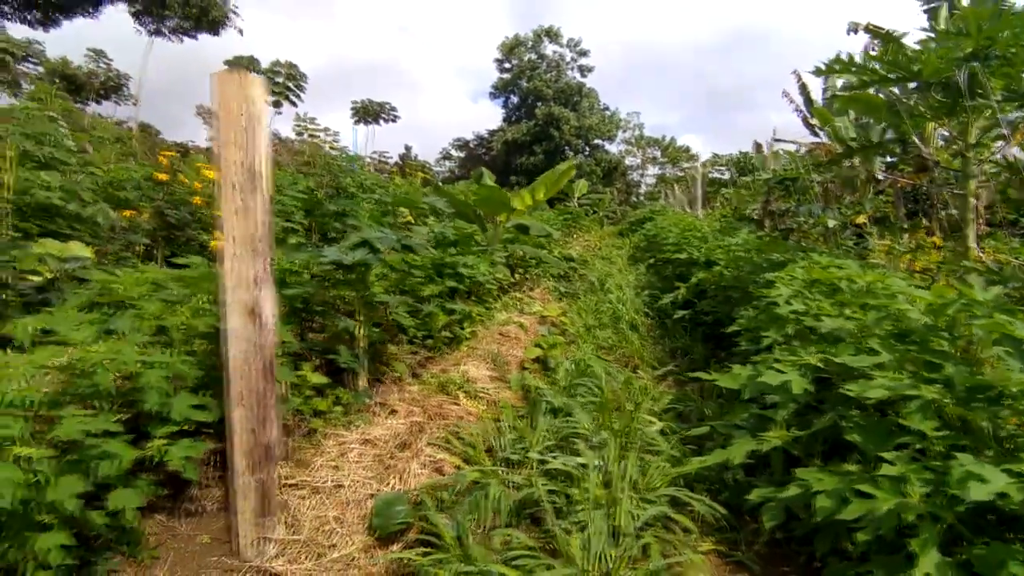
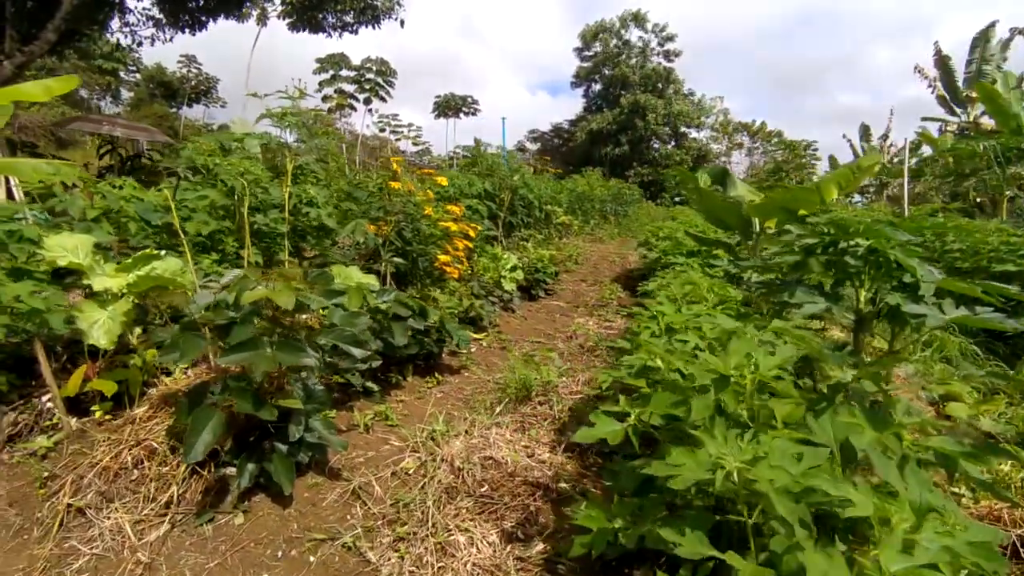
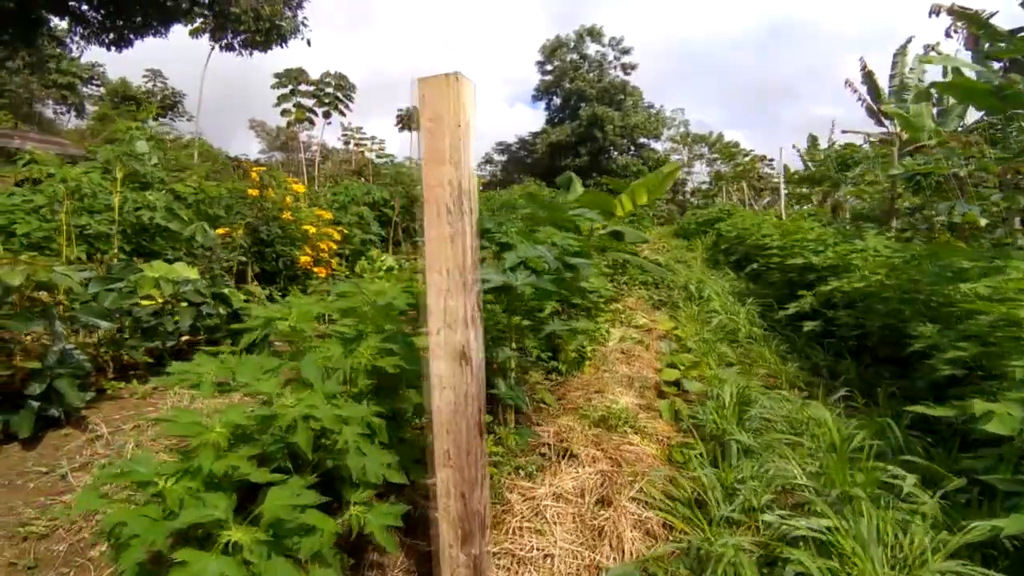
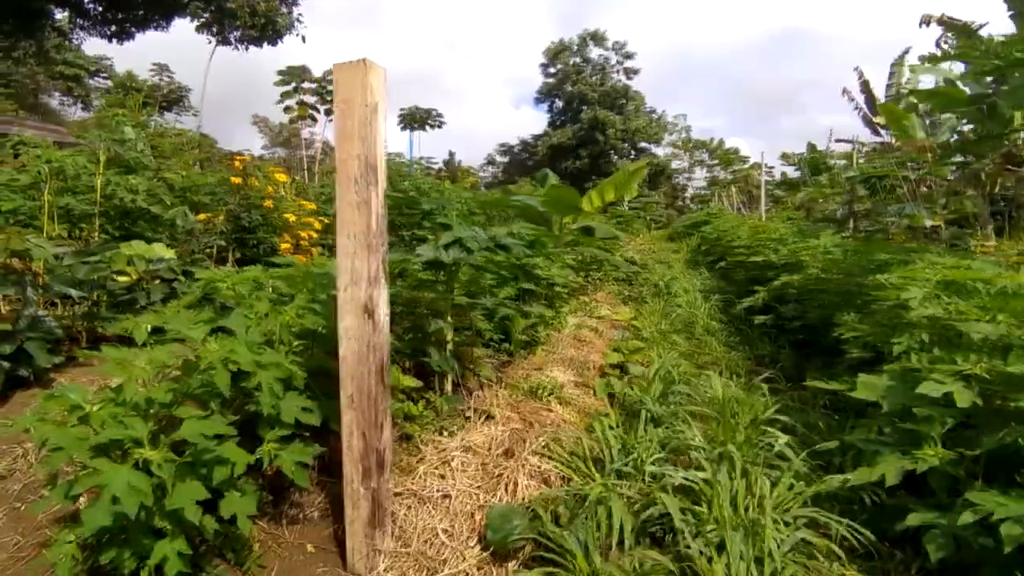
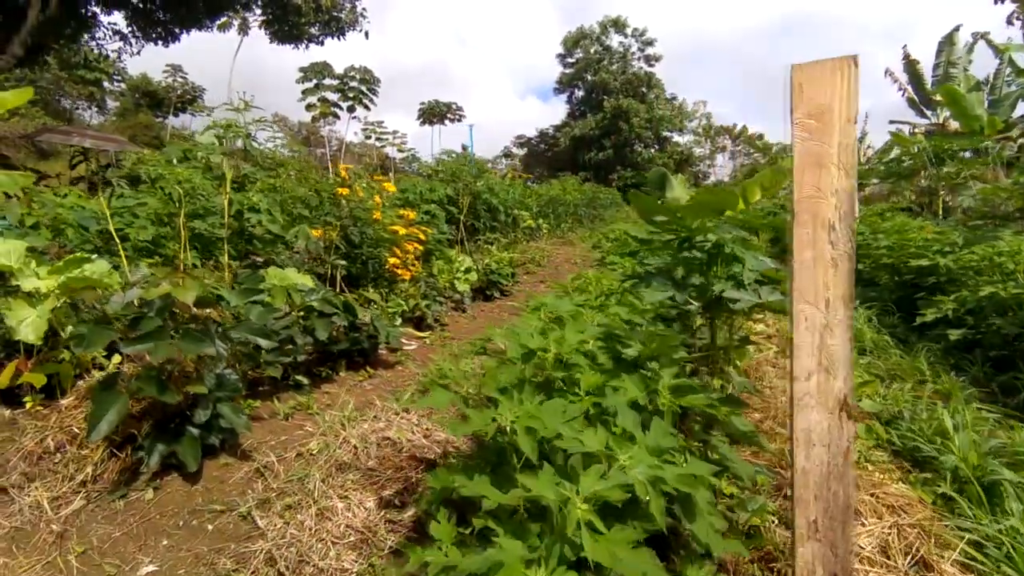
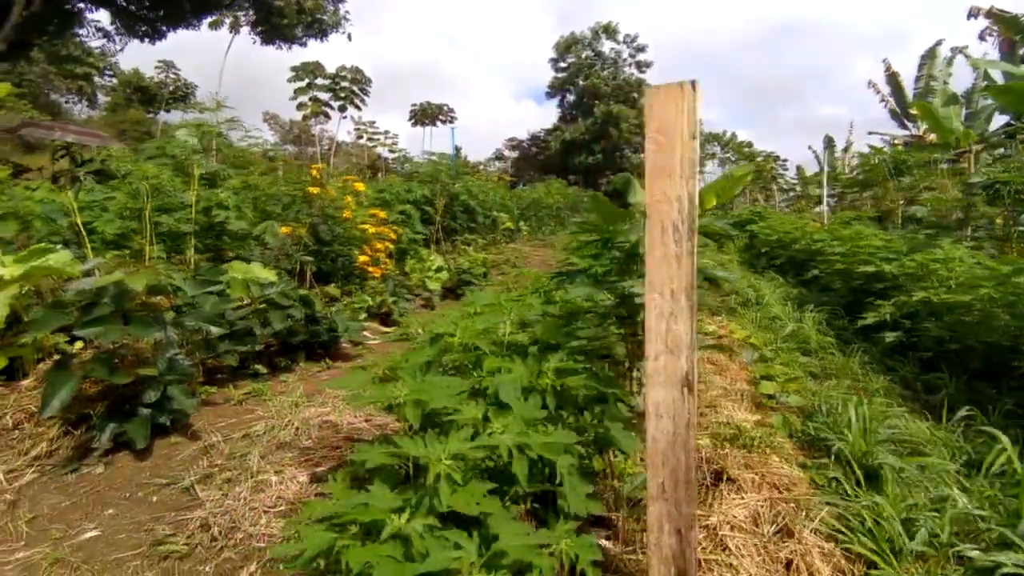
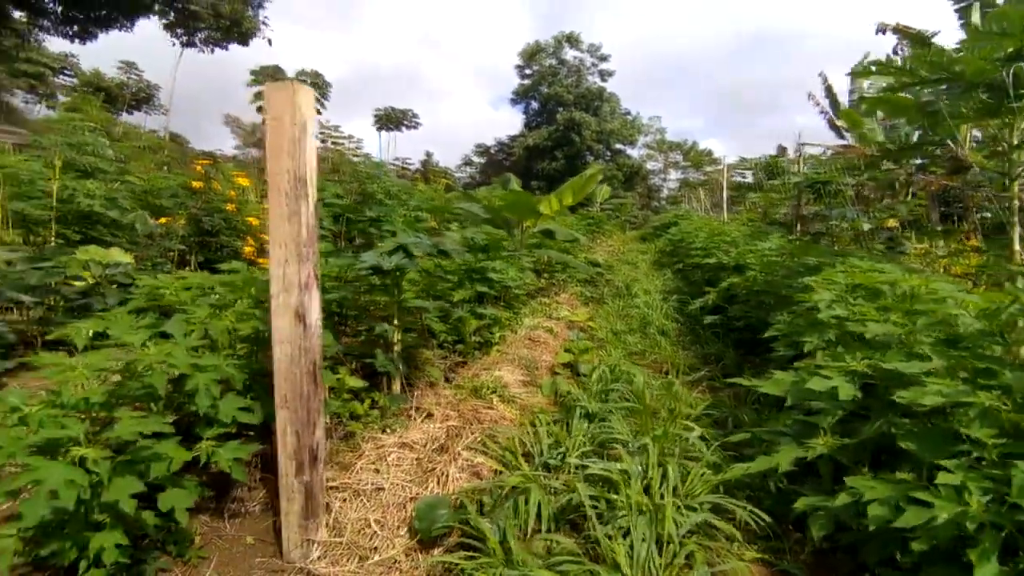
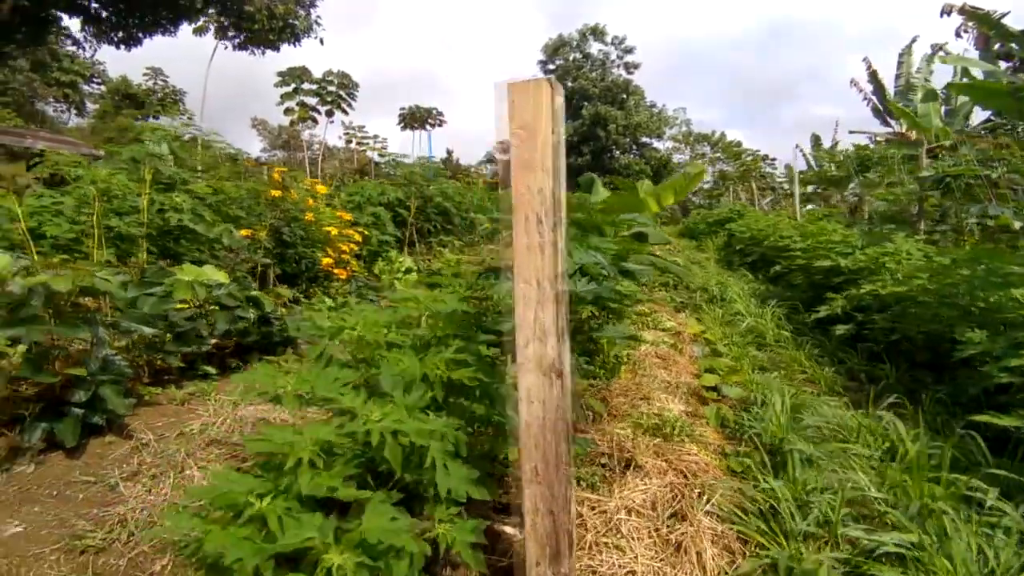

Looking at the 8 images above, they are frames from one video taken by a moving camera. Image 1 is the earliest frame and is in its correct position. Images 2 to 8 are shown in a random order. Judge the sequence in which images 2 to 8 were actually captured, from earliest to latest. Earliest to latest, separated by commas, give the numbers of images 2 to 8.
7, 4, 3, 8, 6, 5, 2
